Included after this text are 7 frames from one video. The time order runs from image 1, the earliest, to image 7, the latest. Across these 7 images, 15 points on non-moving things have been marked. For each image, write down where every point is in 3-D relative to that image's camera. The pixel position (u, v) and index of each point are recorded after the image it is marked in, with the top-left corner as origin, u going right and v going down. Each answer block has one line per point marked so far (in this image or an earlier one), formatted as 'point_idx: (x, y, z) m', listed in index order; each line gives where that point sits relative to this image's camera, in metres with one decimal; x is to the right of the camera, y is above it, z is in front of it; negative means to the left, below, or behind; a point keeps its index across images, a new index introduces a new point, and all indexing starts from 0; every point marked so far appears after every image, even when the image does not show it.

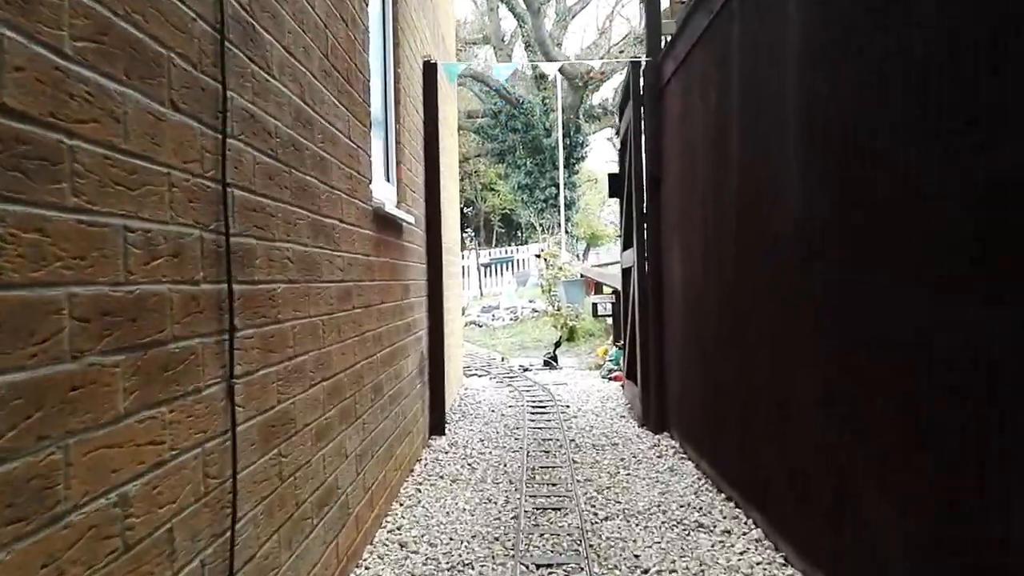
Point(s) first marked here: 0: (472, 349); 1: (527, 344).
0: (-0.8, -0.9, +11.9) m
1: (+0.1, -0.8, +11.8) m
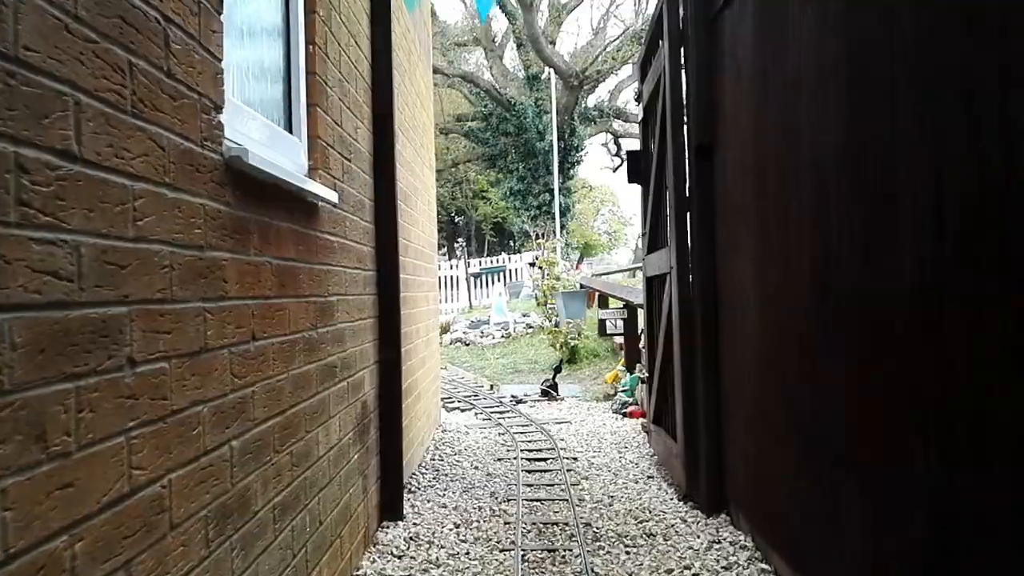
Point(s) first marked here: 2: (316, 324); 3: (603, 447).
0: (-0.9, -1.0, +10.3) m
1: (0.0, -1.0, +10.3) m
2: (-0.6, -0.1, +2.4) m
3: (+0.6, -1.1, +5.5) m
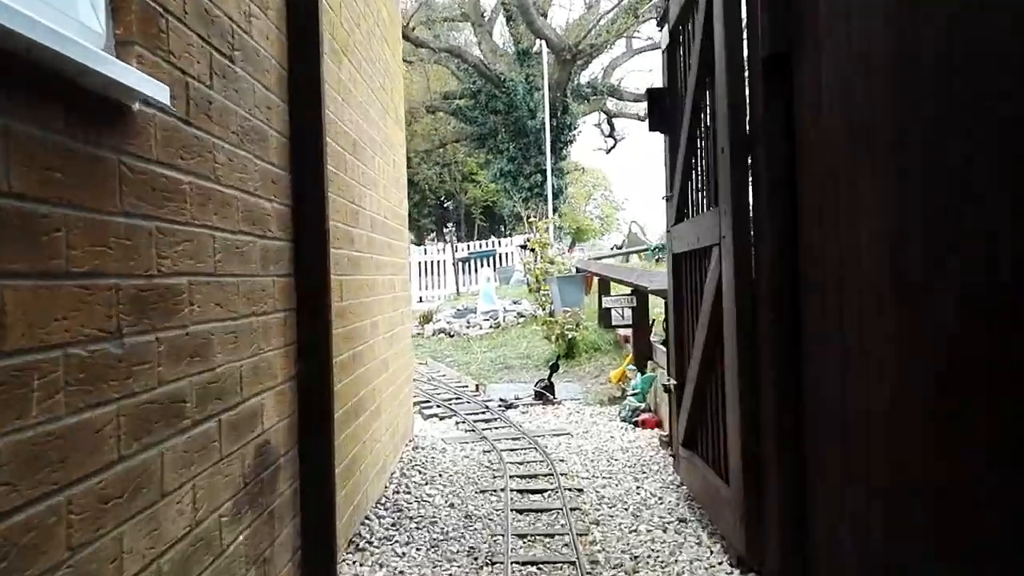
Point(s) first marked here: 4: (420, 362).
0: (-1.0, -0.9, +9.2) m
1: (-0.1, -0.8, +9.1) m
2: (-0.7, -0.1, +1.3) m
3: (+0.6, -1.0, +4.4) m
4: (-1.1, -0.9, +9.0) m
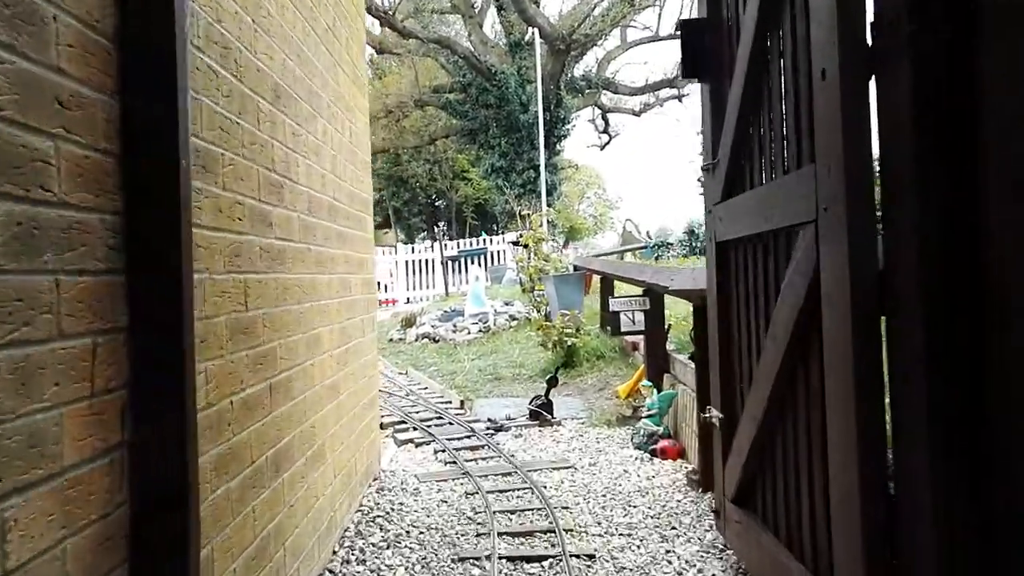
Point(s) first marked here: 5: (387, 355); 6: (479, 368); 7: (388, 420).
0: (-1.1, -0.9, +8.2) m
1: (-0.2, -0.8, +8.1) m
2: (-0.7, -0.1, +0.3) m
3: (+0.5, -1.0, +3.4) m
4: (-1.2, -0.9, +8.0) m
5: (-1.5, -0.8, +9.3) m
6: (-0.3, -0.8, +7.8) m
7: (-0.9, -1.0, +5.8) m
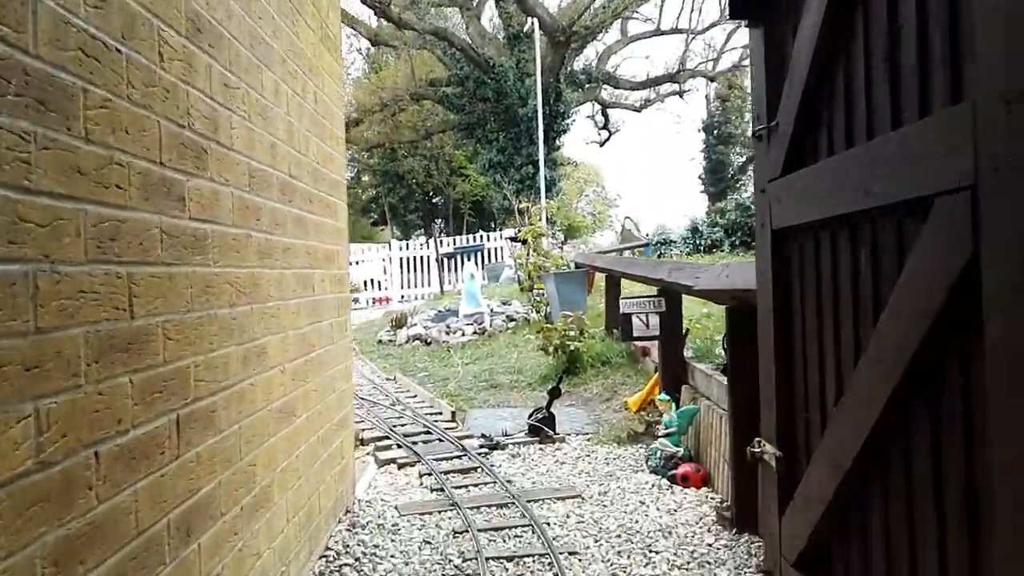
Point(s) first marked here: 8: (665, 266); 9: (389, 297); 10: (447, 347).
0: (-1.1, -0.8, +7.5) m
1: (-0.2, -0.8, +7.5) m
2: (-0.7, -0.1, -0.4) m
3: (+0.5, -1.0, +2.7) m
4: (-1.2, -0.9, +7.4) m
5: (-1.5, -0.8, +8.6) m
6: (-0.4, -0.8, +7.2) m
7: (-1.0, -1.0, +5.1) m
8: (+0.9, +0.1, +4.7) m
9: (-2.9, -0.2, +18.0) m
10: (-0.7, -0.7, +8.6) m
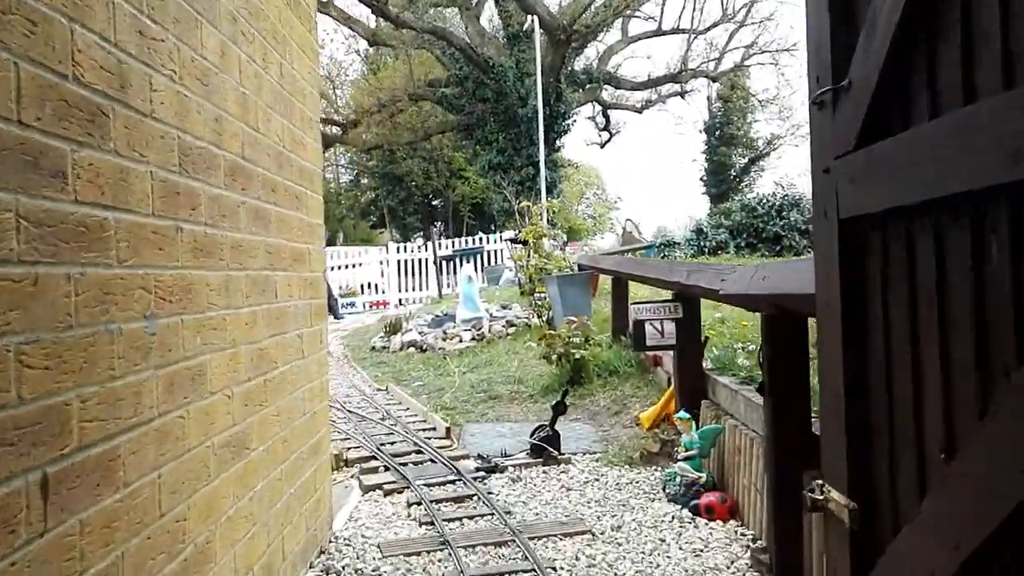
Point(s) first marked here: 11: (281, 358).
0: (-1.1, -0.9, +7.0) m
1: (-0.2, -0.8, +7.0) m
2: (-0.7, -0.1, -0.9) m
3: (+0.5, -1.0, +2.3) m
4: (-1.2, -0.9, +6.9) m
5: (-1.5, -0.8, +8.1) m
6: (-0.4, -0.8, +6.7) m
7: (-1.0, -1.0, +4.7) m
8: (+0.9, +0.1, +4.2) m
9: (-2.9, -0.3, +17.5) m
10: (-0.7, -0.7, +8.1) m
11: (-0.8, -0.2, +2.6) m
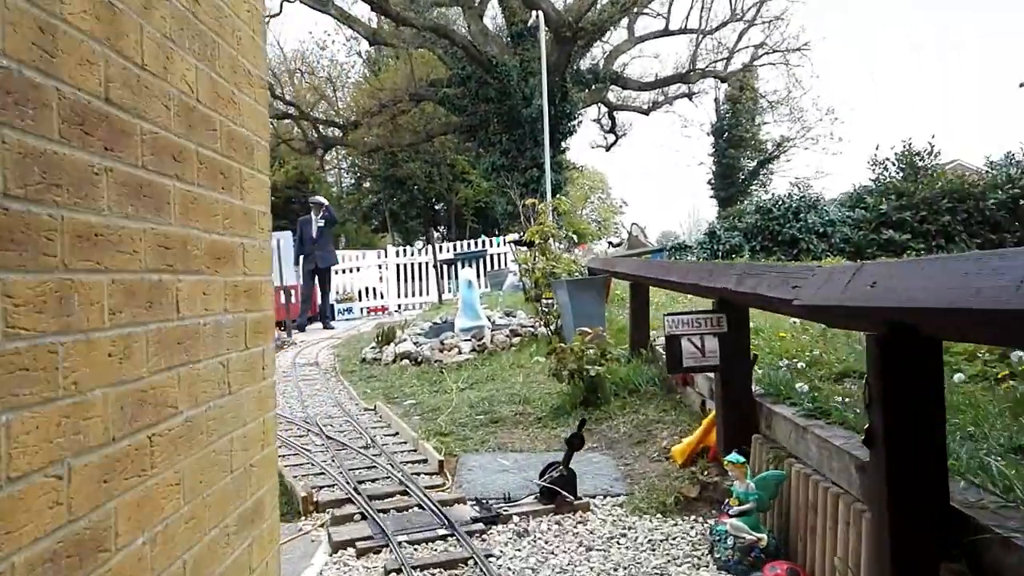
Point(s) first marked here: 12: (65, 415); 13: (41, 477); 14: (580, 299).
0: (-1.1, -0.9, +6.2) m
1: (-0.2, -0.9, +6.2) m
2: (-0.7, -0.1, -1.6) m
3: (+0.5, -1.1, +1.5) m
4: (-1.1, -1.0, +6.1) m
5: (-1.5, -0.9, +7.3) m
6: (-0.3, -0.9, +5.9) m
7: (-0.9, -1.0, +3.9) m
8: (+1.0, +0.1, +3.4) m
9: (-2.8, -0.4, +16.8) m
10: (-0.7, -0.7, +7.3) m
11: (-0.8, -0.3, +1.8) m
12: (-0.8, -0.2, +1.3) m
13: (-0.8, -0.3, +1.2) m
14: (+0.6, -0.1, +6.9) m
